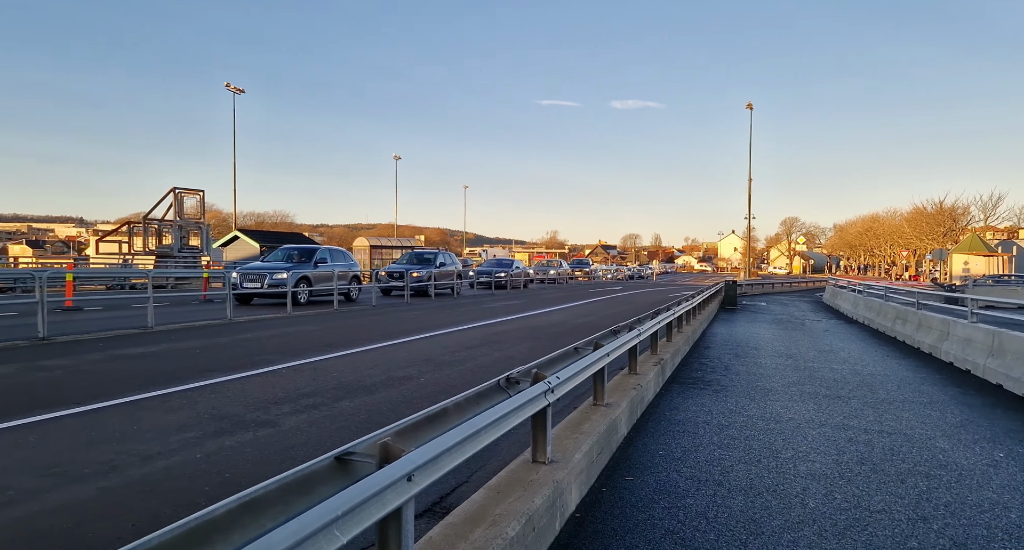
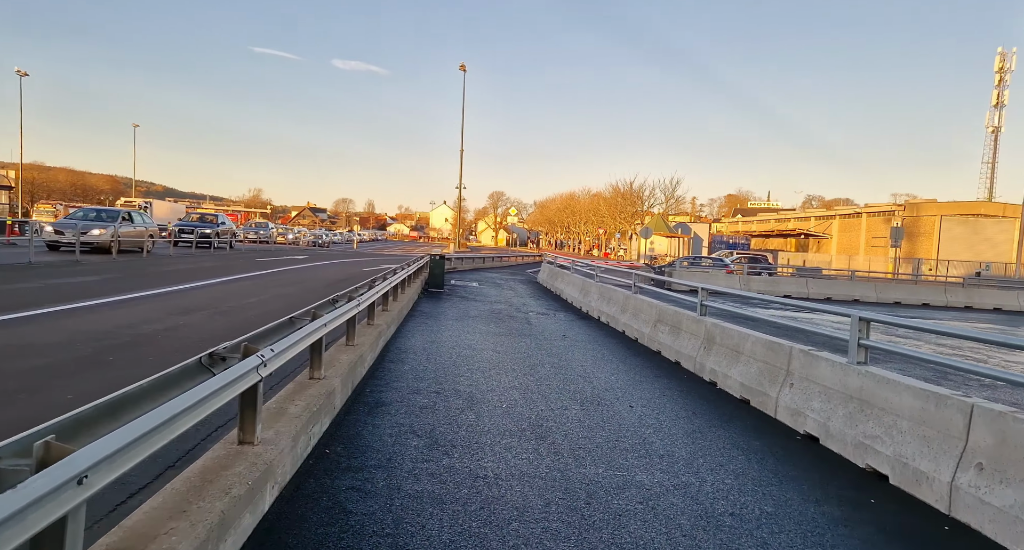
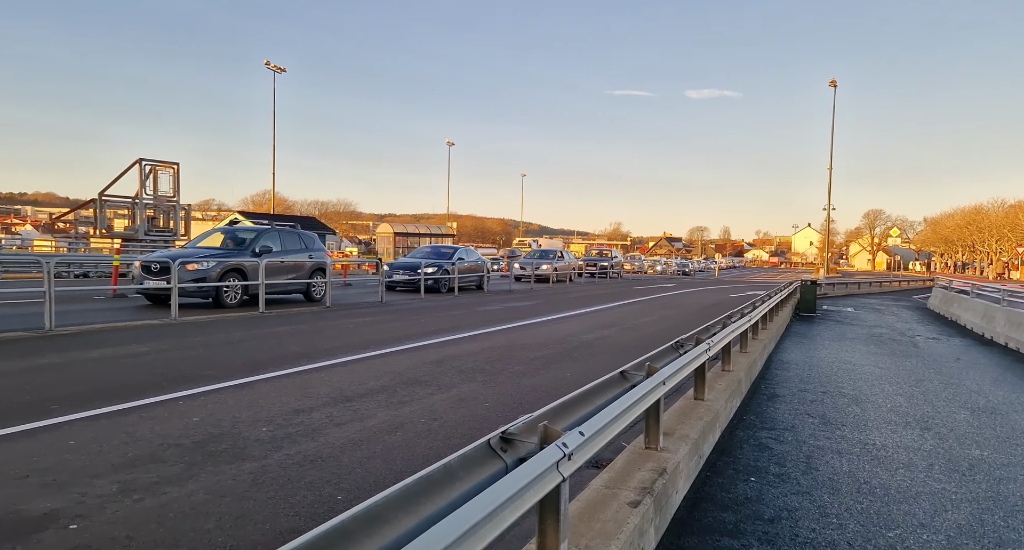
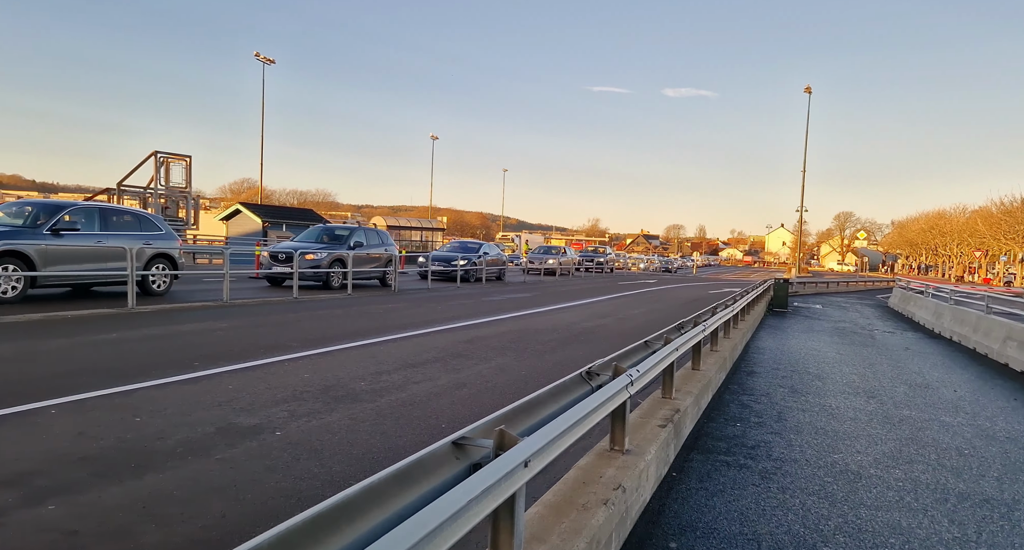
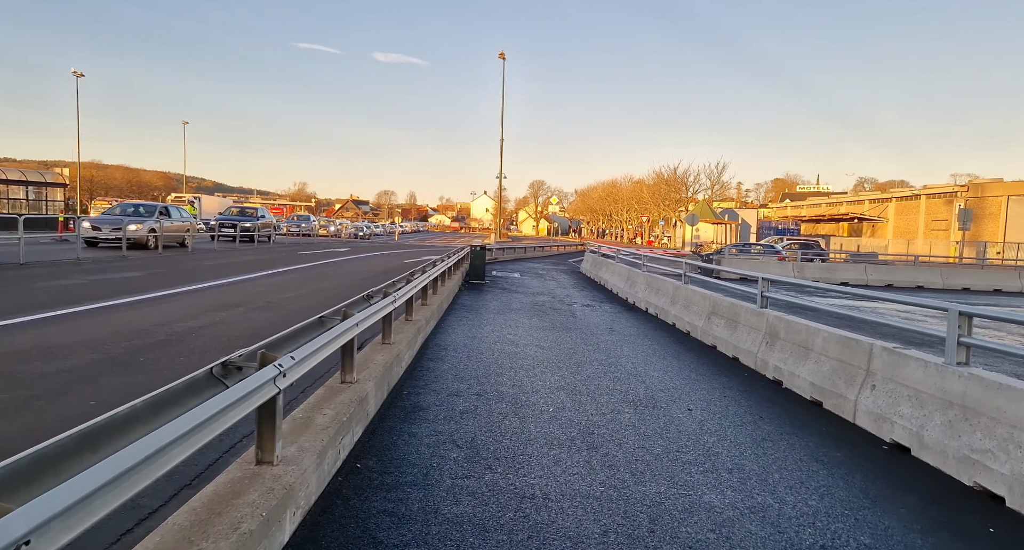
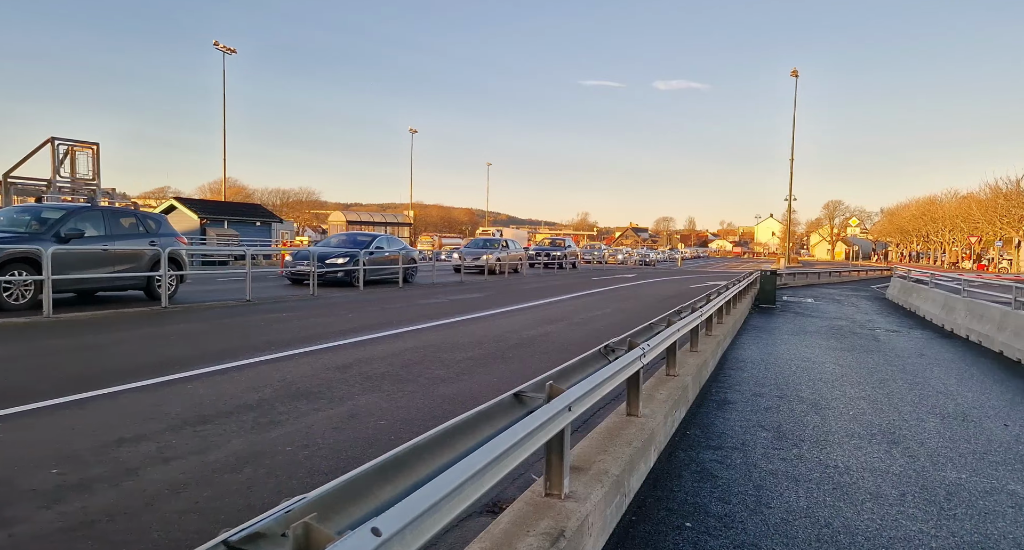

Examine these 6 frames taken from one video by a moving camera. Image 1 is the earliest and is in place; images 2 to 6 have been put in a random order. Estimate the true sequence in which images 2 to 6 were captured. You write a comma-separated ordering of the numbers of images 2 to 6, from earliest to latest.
4, 3, 6, 2, 5
